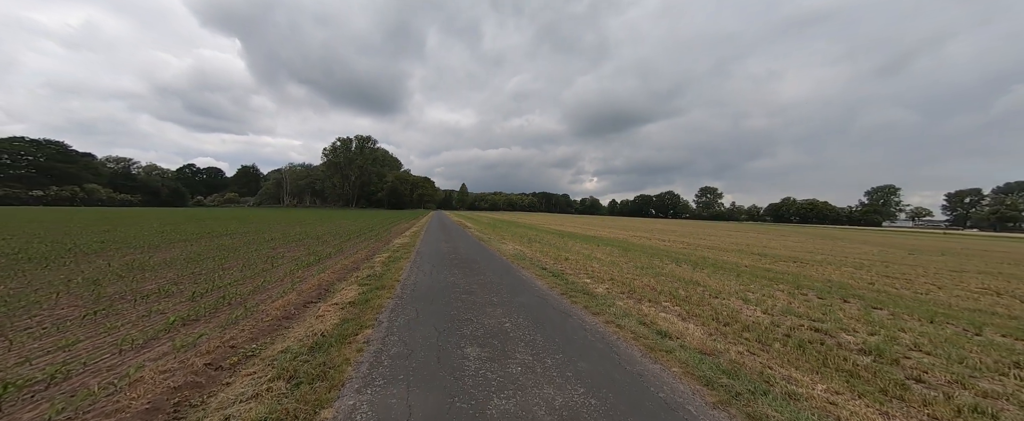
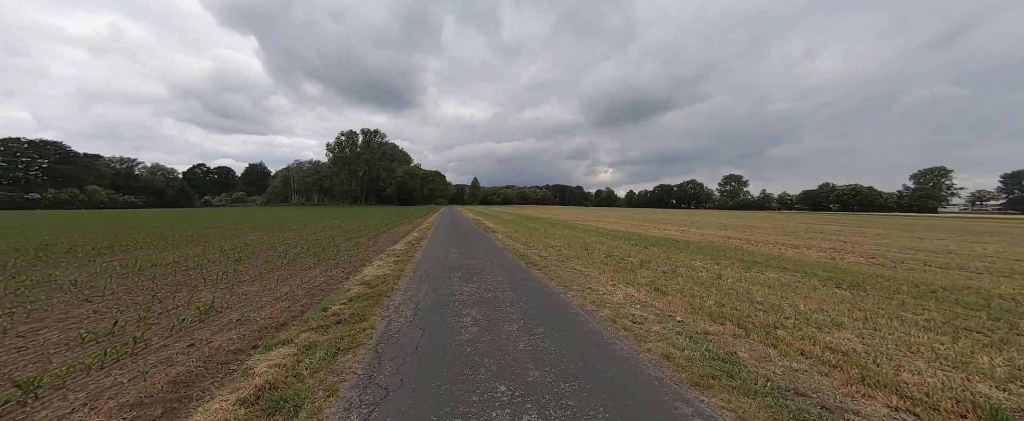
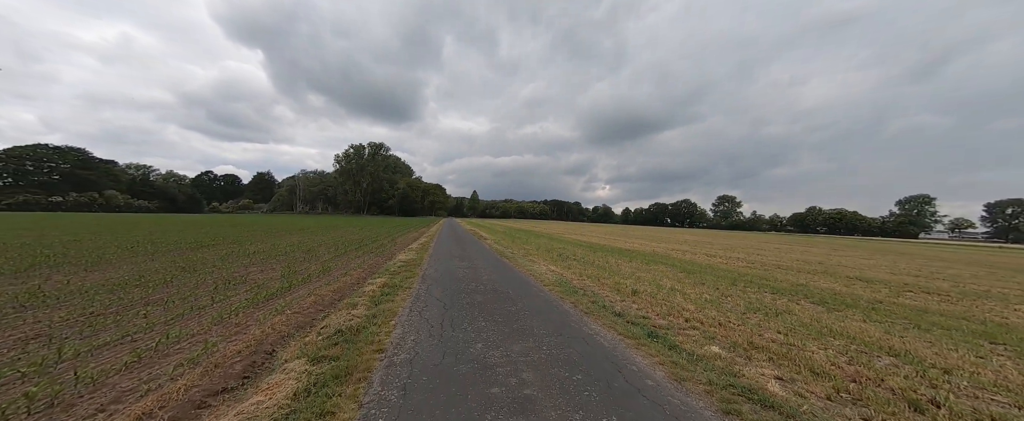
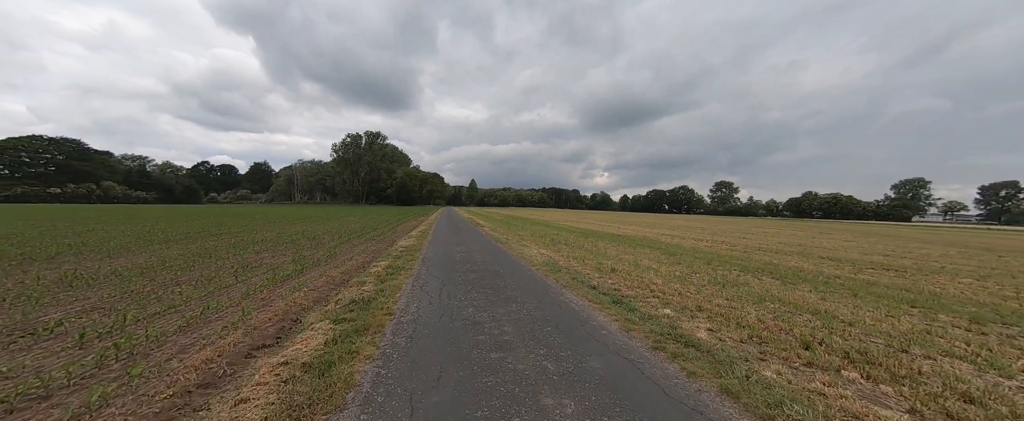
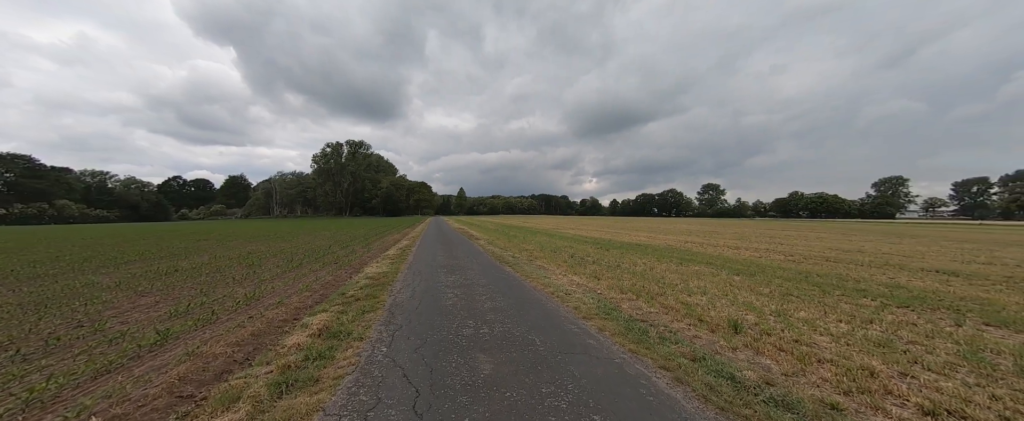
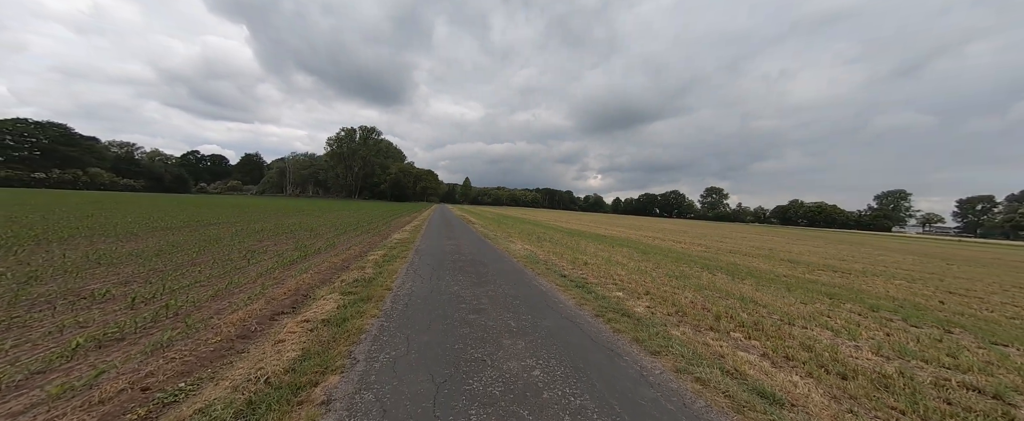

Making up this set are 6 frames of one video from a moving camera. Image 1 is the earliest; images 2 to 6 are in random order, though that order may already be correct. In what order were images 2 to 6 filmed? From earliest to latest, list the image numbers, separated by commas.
6, 4, 3, 5, 2
